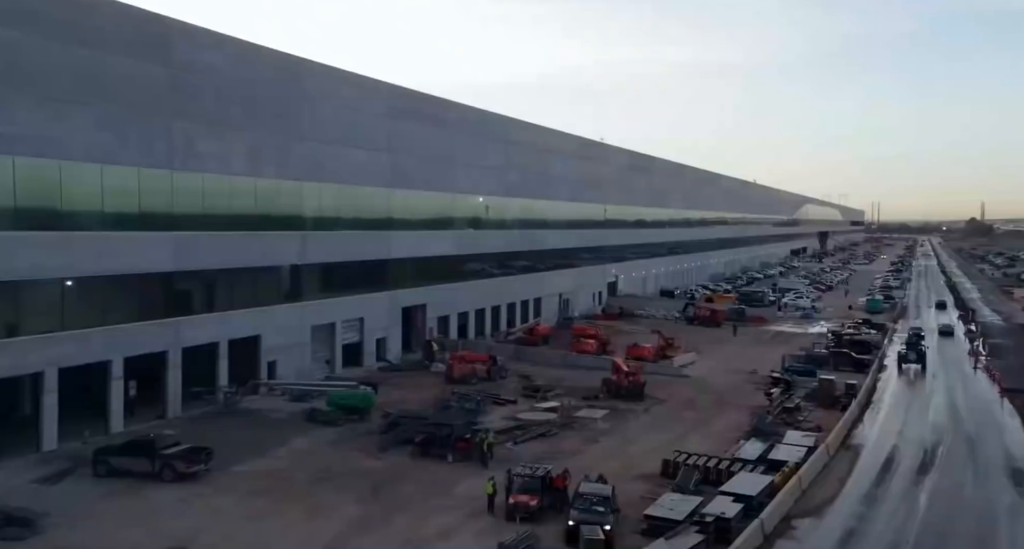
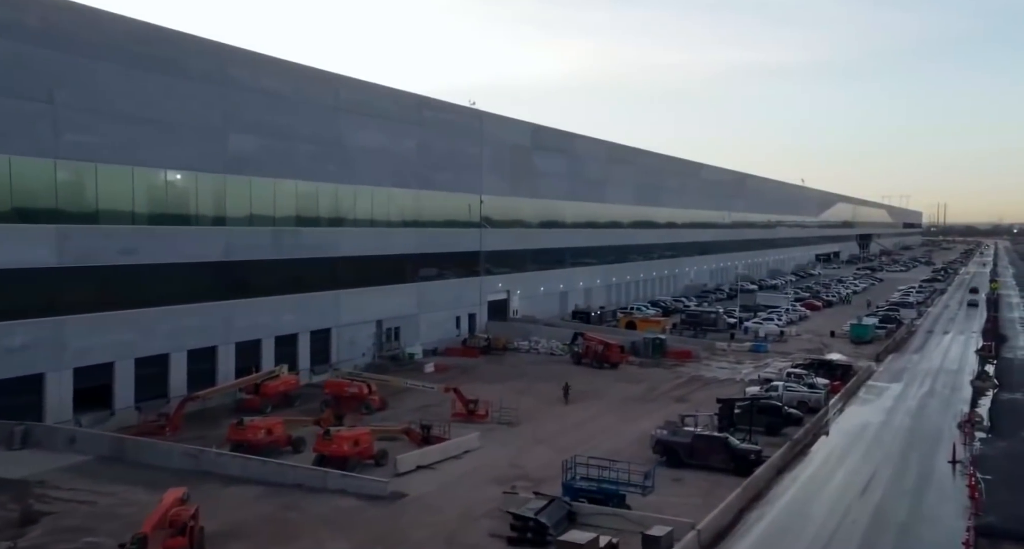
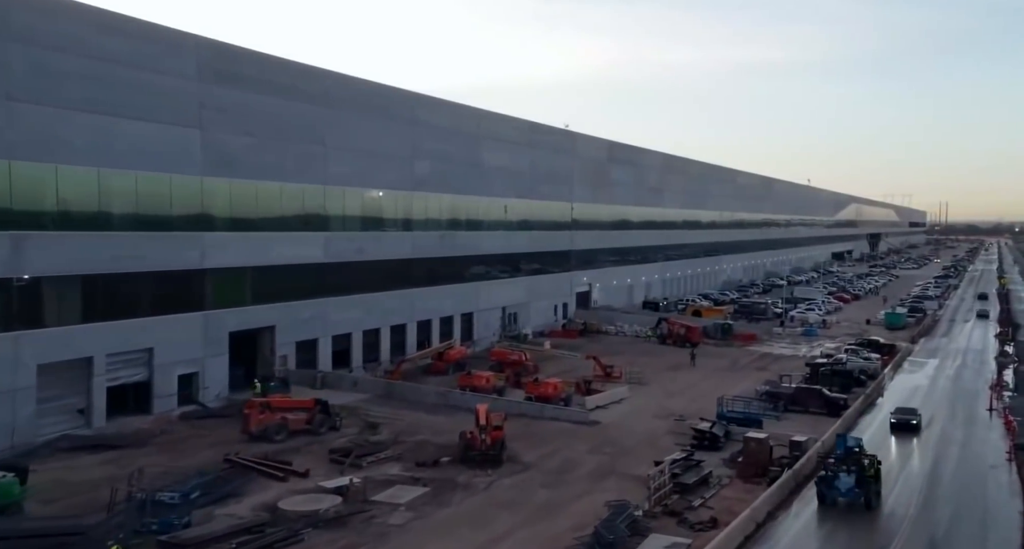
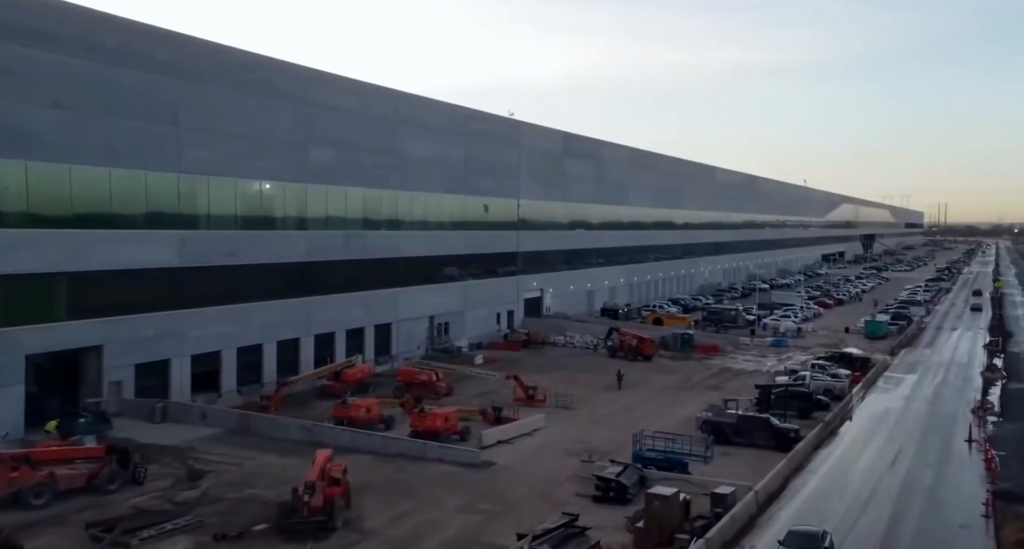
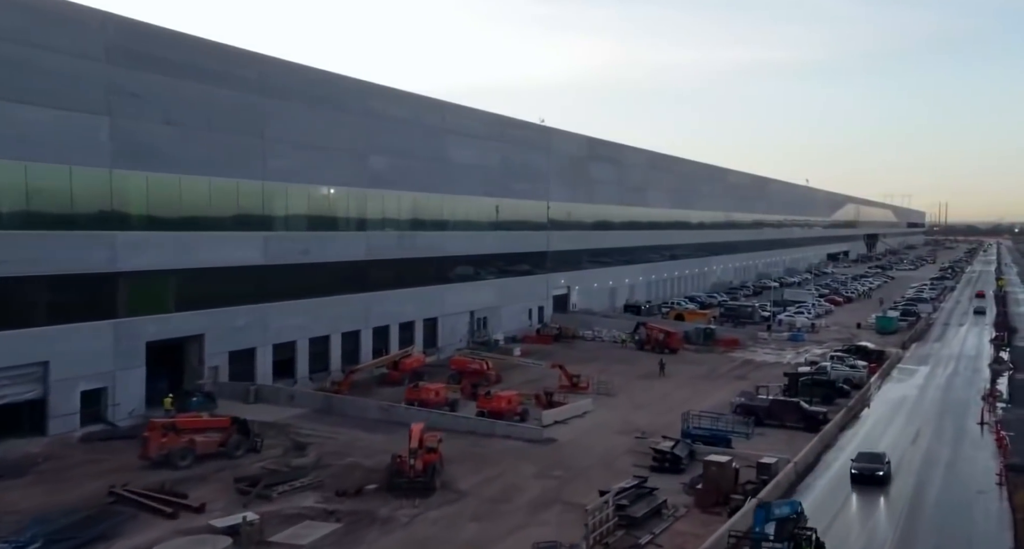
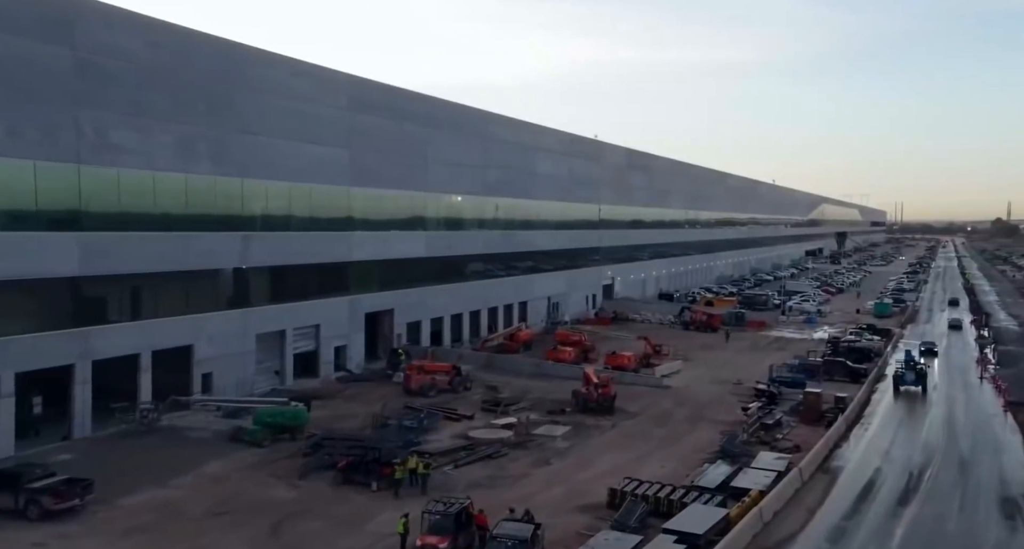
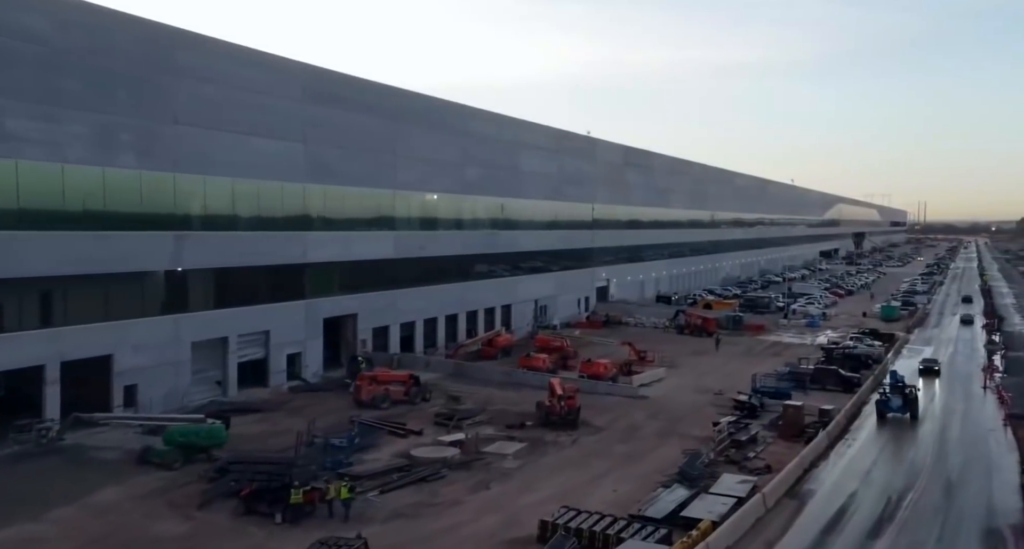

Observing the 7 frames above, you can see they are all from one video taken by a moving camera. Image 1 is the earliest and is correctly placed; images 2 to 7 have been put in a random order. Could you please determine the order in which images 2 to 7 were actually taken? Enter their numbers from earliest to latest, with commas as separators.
6, 7, 3, 5, 4, 2
